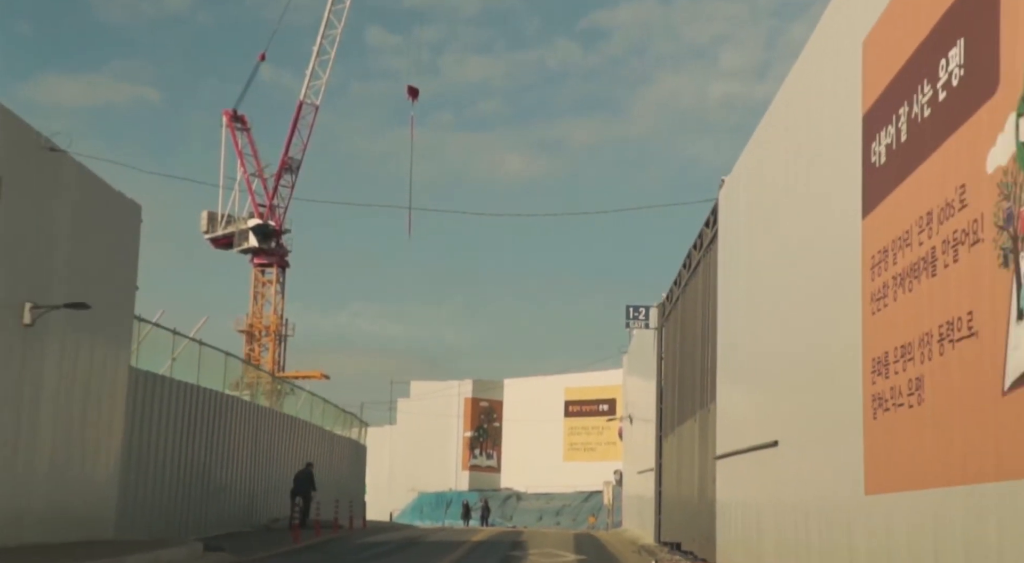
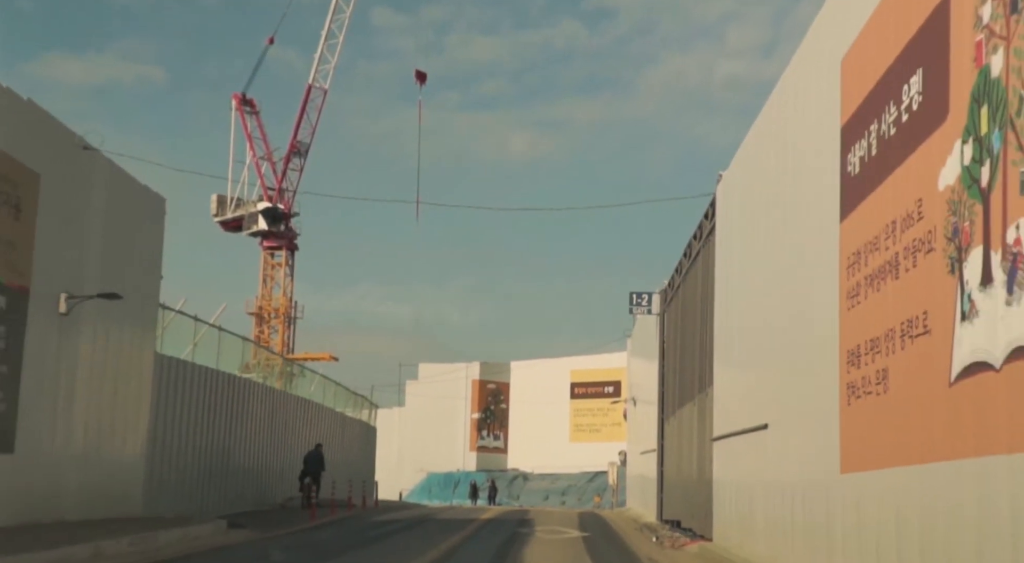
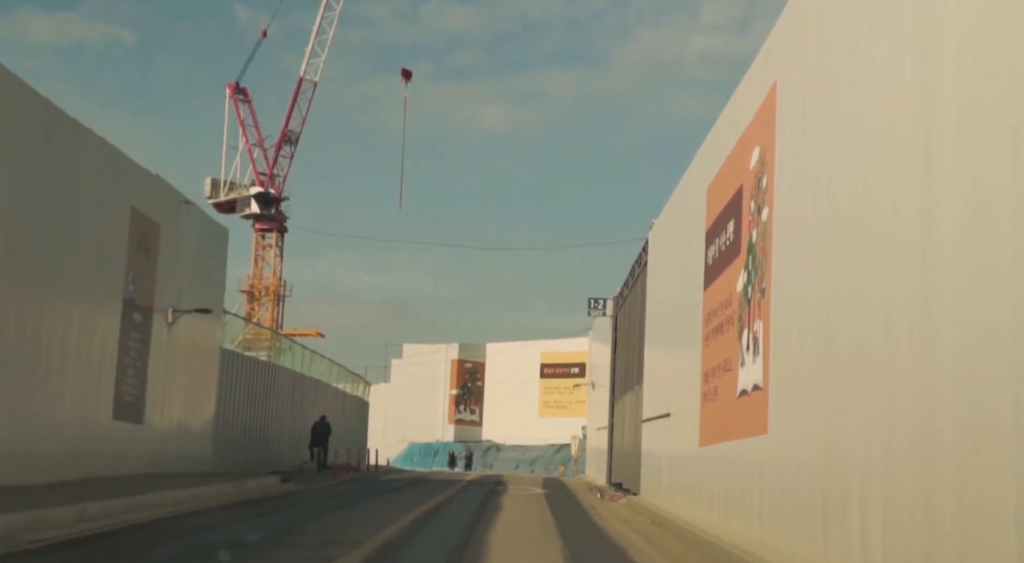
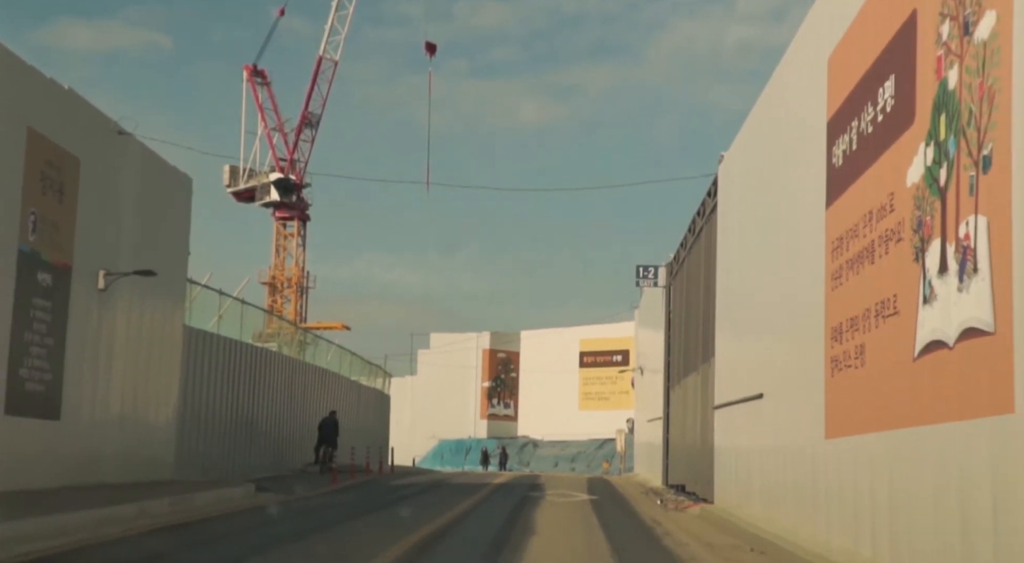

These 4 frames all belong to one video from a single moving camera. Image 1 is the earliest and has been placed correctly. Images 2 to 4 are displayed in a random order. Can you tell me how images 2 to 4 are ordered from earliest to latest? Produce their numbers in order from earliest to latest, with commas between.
2, 4, 3
